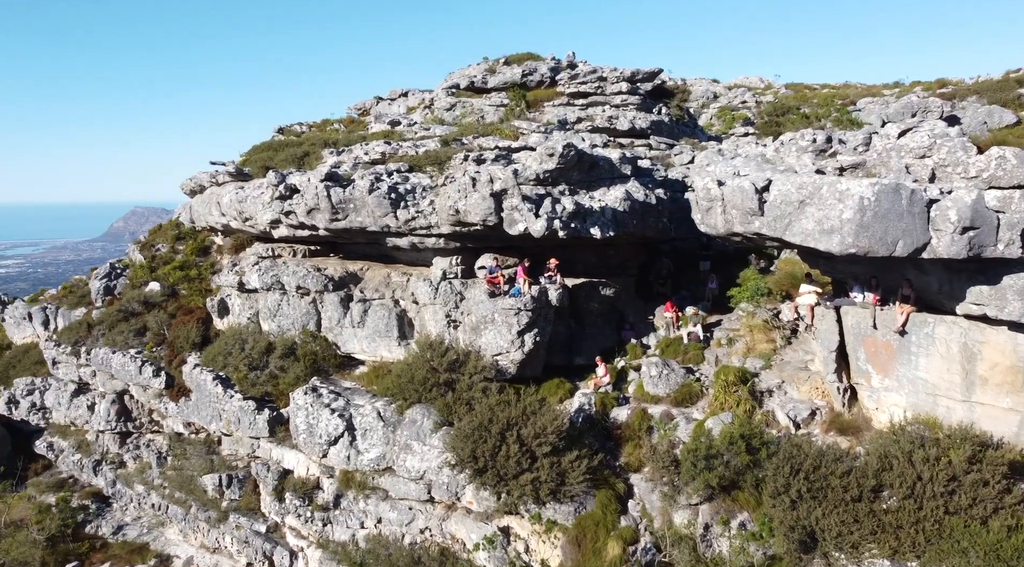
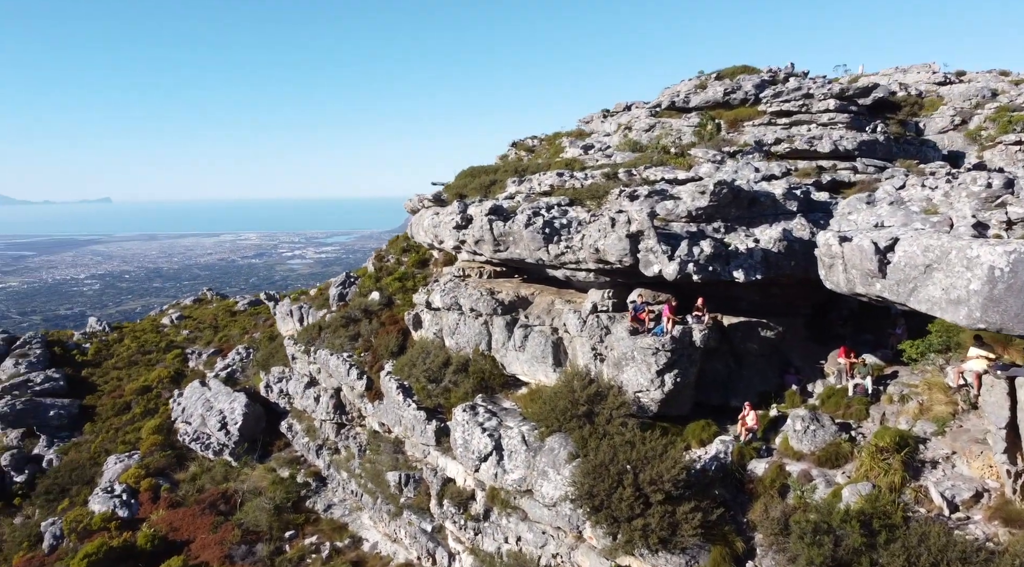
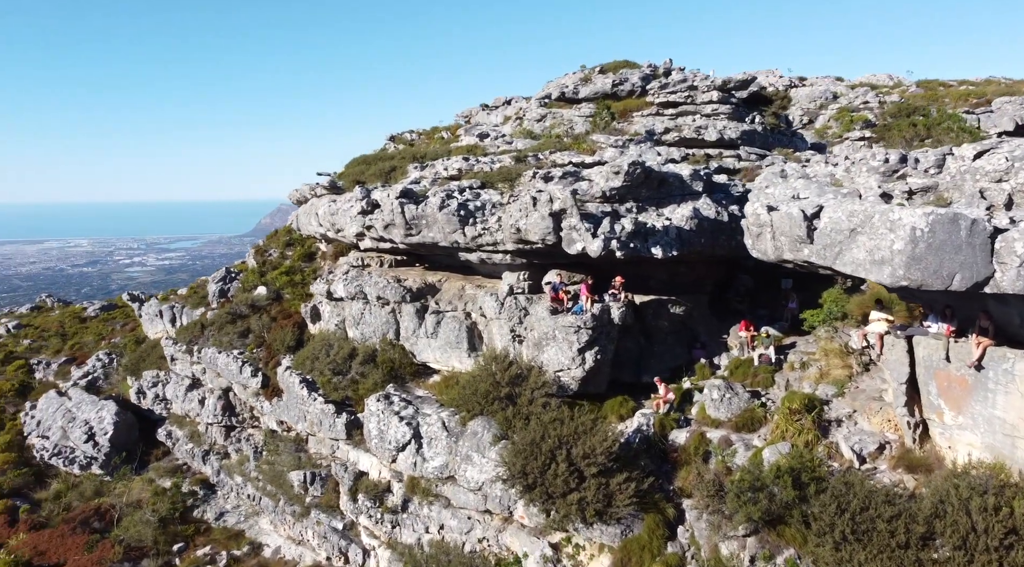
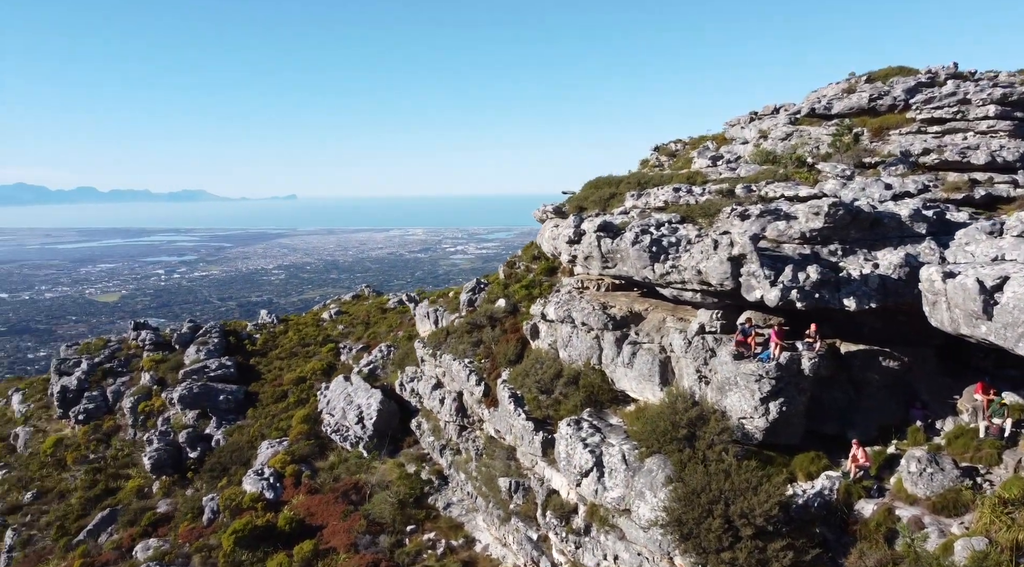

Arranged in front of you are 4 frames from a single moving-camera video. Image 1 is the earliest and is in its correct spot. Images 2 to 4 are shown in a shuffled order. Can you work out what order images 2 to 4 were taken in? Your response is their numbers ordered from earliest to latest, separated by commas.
3, 2, 4
